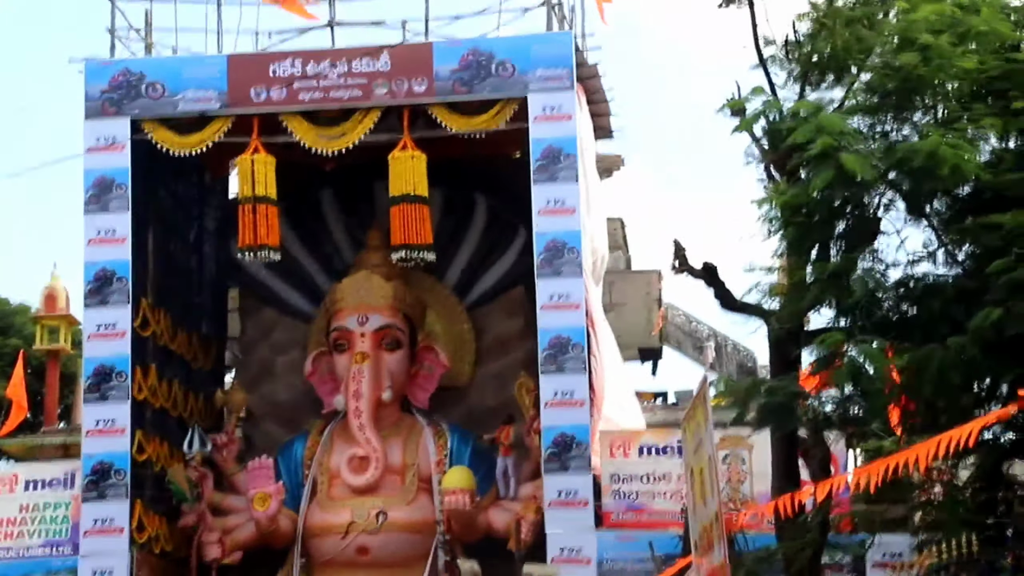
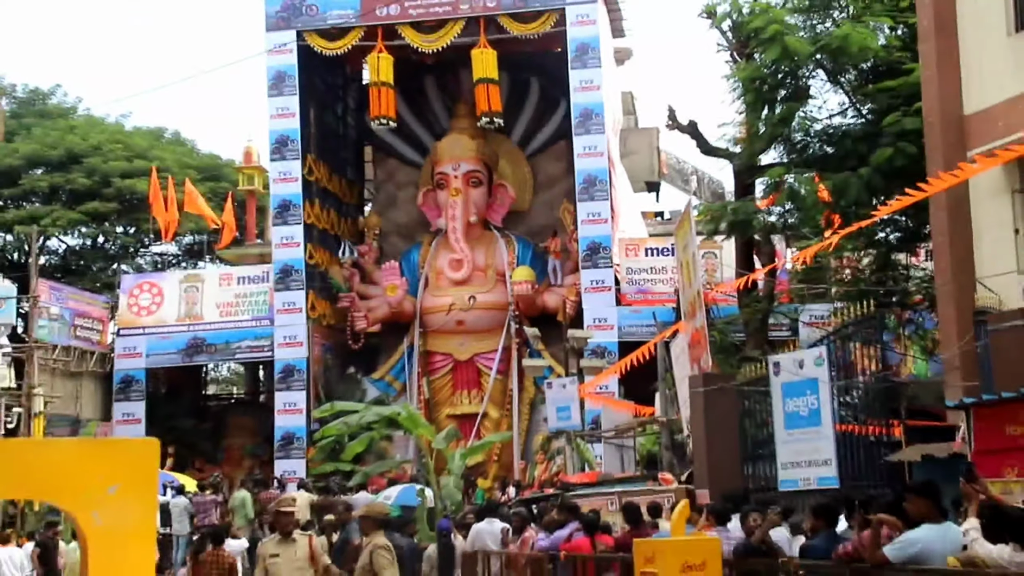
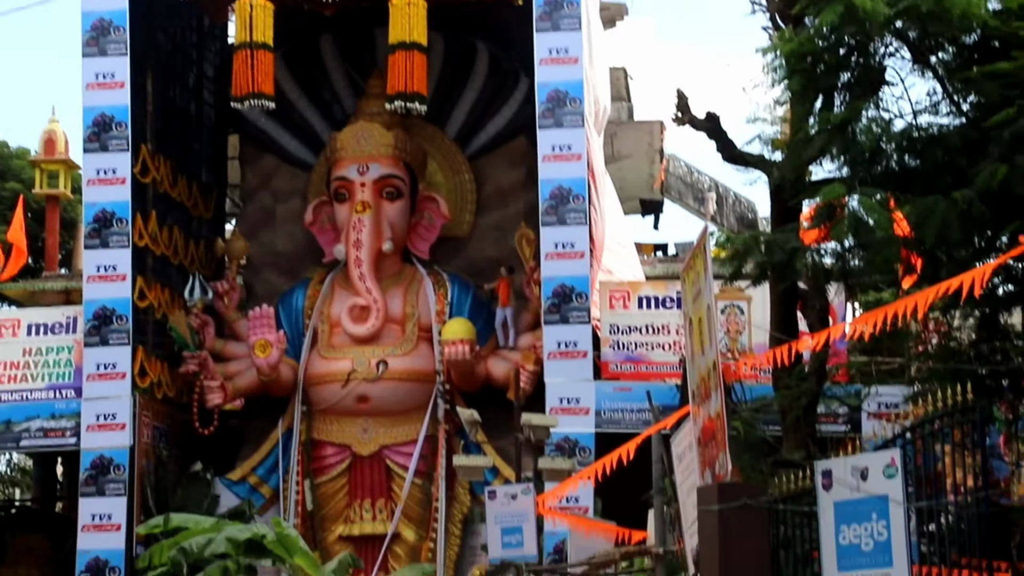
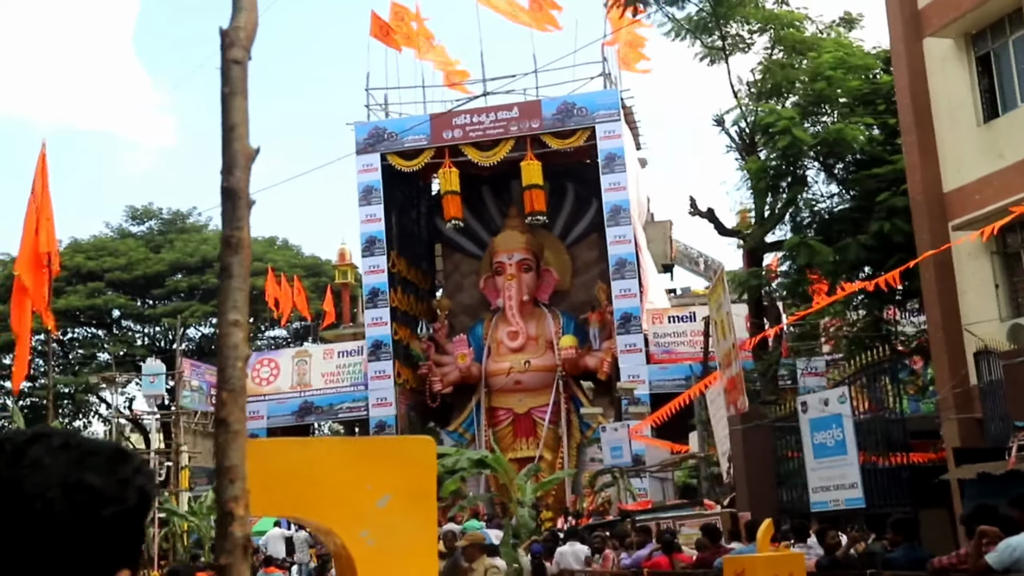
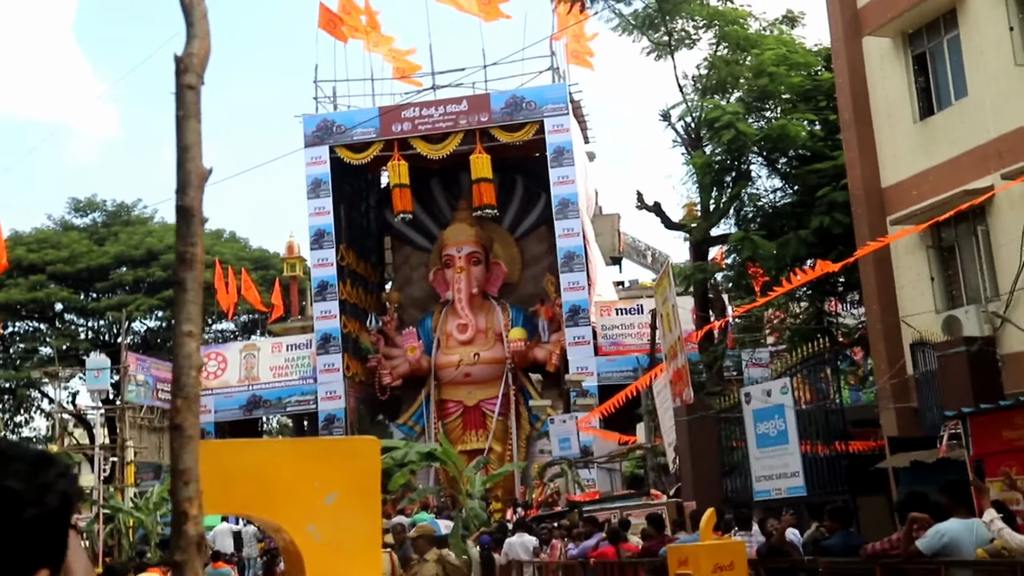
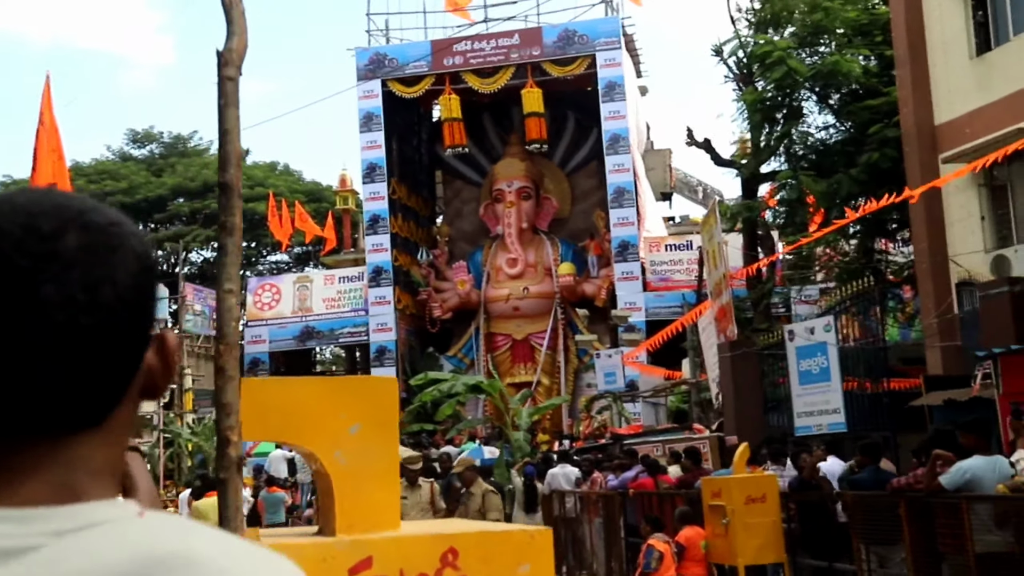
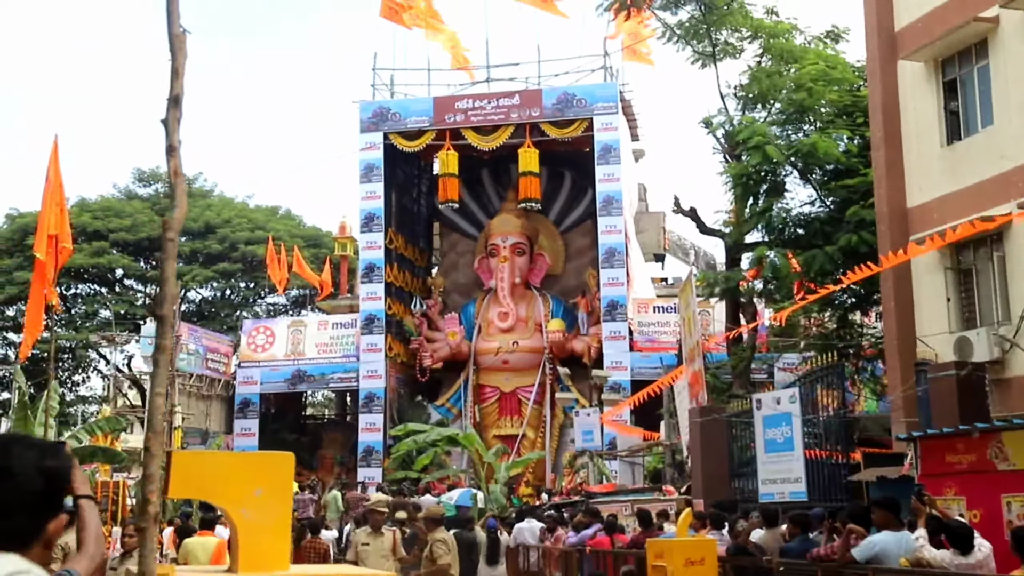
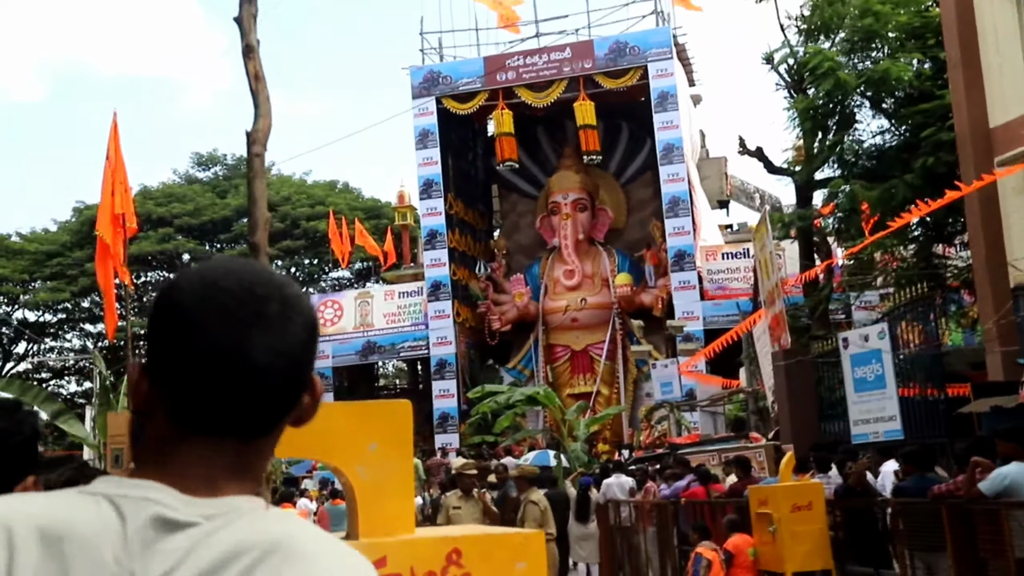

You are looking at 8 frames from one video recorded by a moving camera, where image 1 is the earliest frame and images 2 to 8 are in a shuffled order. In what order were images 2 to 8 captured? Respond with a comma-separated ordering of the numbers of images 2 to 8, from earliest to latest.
3, 2, 7, 8, 6, 5, 4
